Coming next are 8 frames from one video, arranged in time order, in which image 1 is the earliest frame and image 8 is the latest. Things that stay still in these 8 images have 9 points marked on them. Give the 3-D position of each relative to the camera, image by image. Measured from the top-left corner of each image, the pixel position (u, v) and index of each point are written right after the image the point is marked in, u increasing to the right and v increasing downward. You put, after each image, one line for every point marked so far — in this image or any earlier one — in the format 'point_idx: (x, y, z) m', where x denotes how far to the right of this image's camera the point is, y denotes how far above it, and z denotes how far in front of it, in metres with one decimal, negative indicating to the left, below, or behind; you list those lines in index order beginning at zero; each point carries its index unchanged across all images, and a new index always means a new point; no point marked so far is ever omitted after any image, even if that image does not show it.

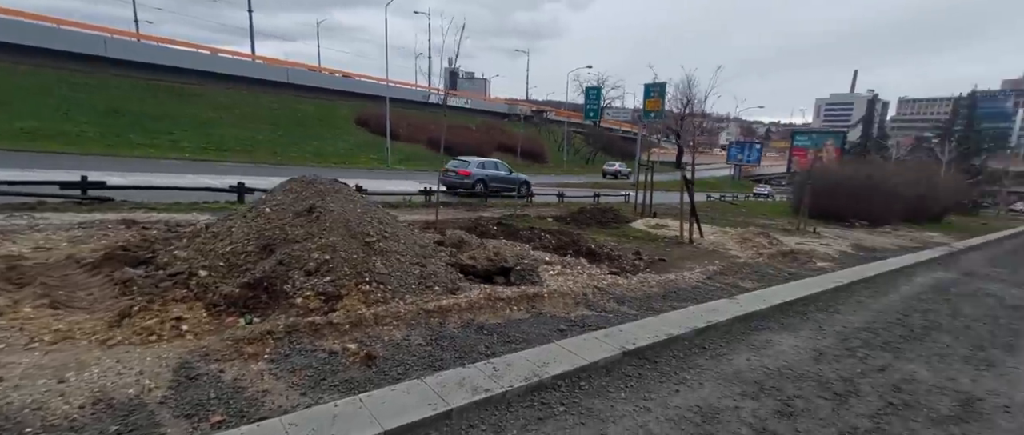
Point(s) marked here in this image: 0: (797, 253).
0: (+6.6, -0.8, +10.2) m
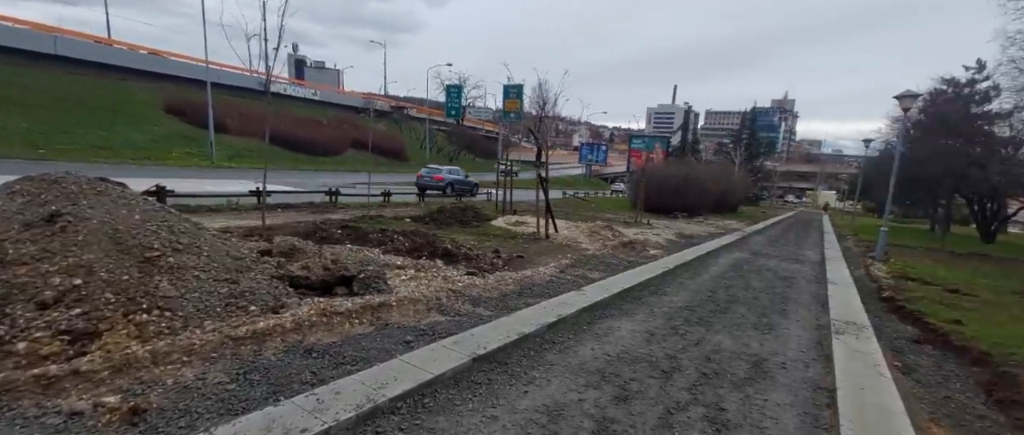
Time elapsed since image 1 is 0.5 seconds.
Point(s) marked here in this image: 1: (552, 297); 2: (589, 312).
0: (+3.2, -0.7, +11.5) m
1: (+0.5, -0.9, +5.3) m
2: (+0.9, -1.1, +5.1) m
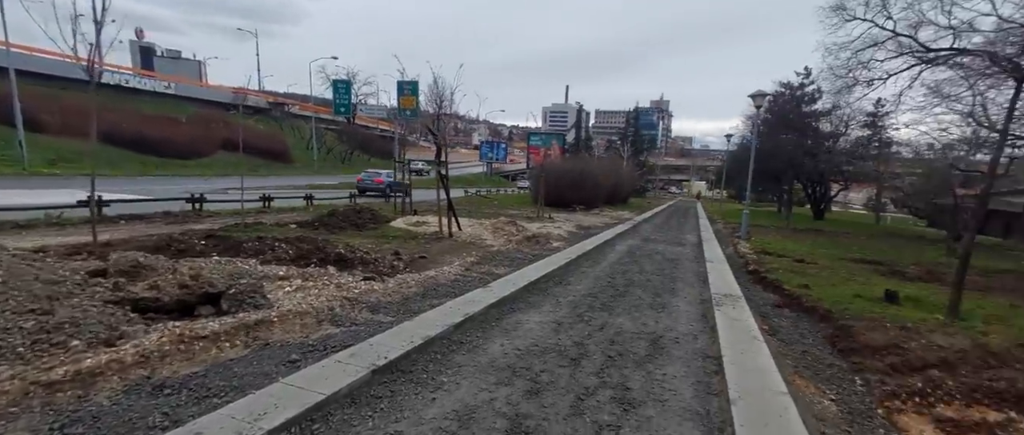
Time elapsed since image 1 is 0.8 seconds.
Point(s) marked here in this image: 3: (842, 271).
0: (+0.7, -0.5, +11.8) m
1: (-0.6, -0.9, +5.1) m
2: (-0.2, -1.0, +5.0) m
3: (+6.6, -1.1, +8.8) m
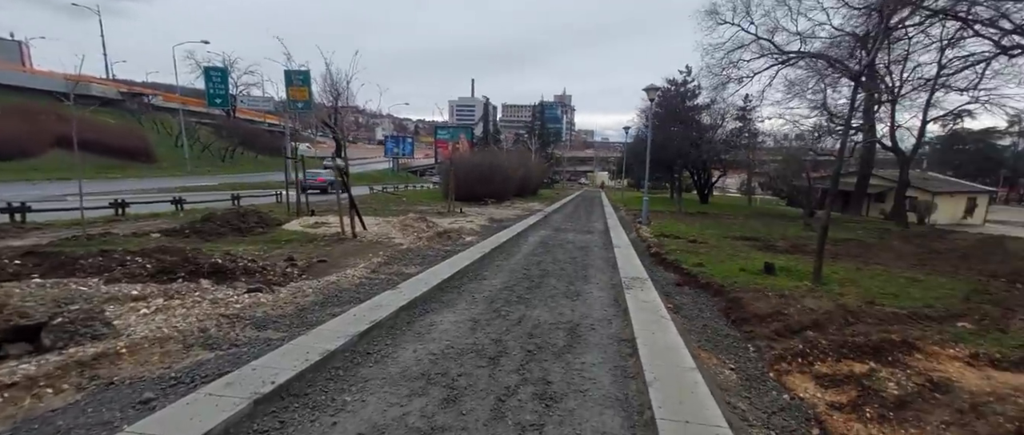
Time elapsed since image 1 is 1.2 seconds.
0: (-1.7, -0.4, +11.5) m
1: (-1.6, -0.9, +4.7) m
2: (-1.1, -1.0, +4.6) m
3: (+4.8, -0.7, +9.7) m
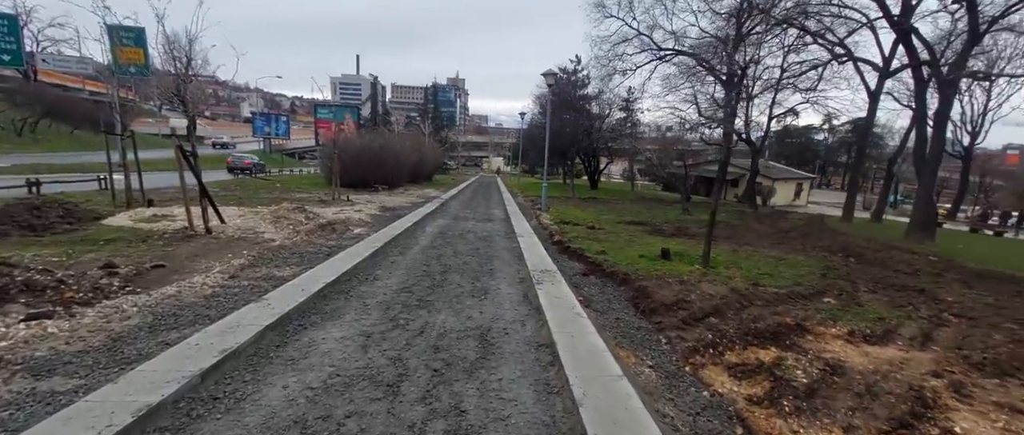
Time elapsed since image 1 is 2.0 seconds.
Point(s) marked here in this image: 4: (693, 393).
0: (-4.1, -0.2, +10.2) m
1: (-2.4, -0.8, +3.6) m
2: (-2.0, -0.9, +3.7) m
3: (+2.5, -0.4, +10.0) m
4: (+1.4, -1.4, +3.4) m
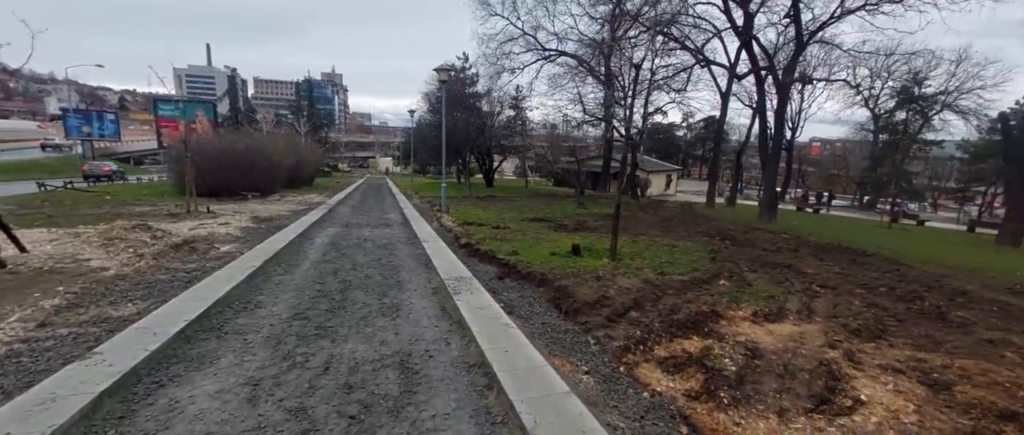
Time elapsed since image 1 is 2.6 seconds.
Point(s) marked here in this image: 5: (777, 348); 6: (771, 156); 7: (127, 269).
0: (-6.1, -0.5, +8.5) m
1: (-2.9, -1.0, +2.6) m
2: (-2.4, -1.1, +2.8) m
3: (+0.4, -0.3, +10.0) m
4: (+0.9, -1.3, +3.3) m
5: (+2.3, -1.1, +3.8) m
6: (+11.1, +2.6, +18.9) m
7: (-5.5, -0.6, +6.5) m
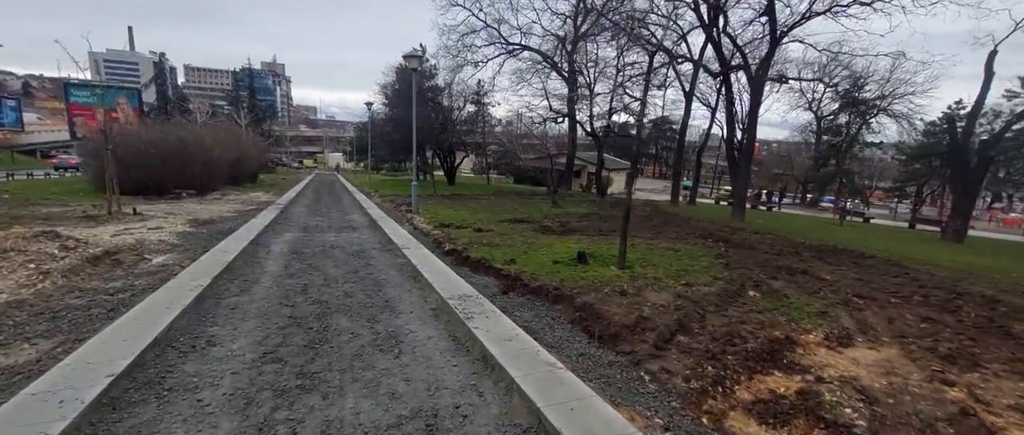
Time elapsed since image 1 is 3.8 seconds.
0: (-6.2, -0.5, +7.0) m
1: (-2.4, -1.1, +1.4) m
2: (-1.9, -1.2, +1.6) m
3: (+0.1, -0.4, +9.1) m
4: (+1.3, -1.4, +2.5) m
5: (+2.7, -1.2, +3.2) m
6: (+9.8, +2.7, +19.0) m
7: (-5.4, -0.7, +5.1) m
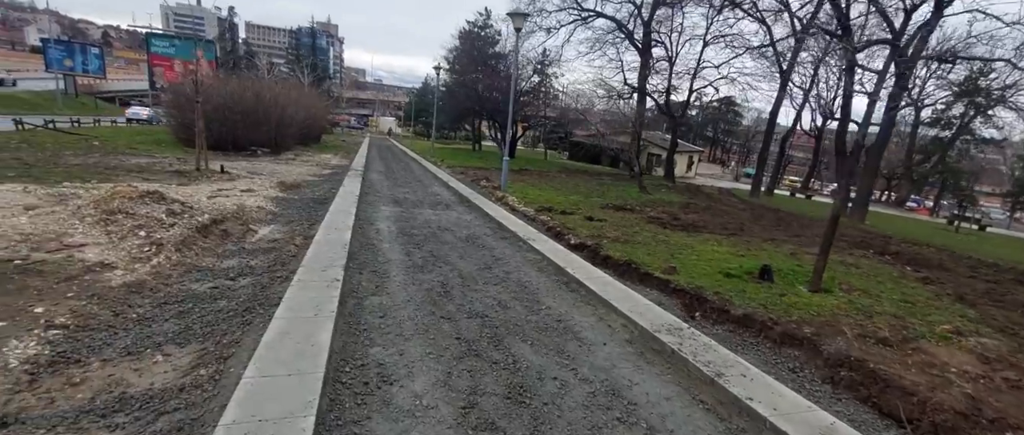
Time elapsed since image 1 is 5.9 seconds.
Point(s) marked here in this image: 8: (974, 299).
0: (-4.0, -0.1, +6.2) m
1: (-0.7, -1.3, +0.3) m
2: (-0.3, -1.3, +0.5) m
3: (+2.5, -0.3, +7.7) m
4: (+3.0, -1.8, +1.2) m
5: (+4.4, -1.6, +1.7) m
6: (+13.2, +2.6, +16.6) m
7: (-3.3, -0.4, +4.2) m
8: (+6.0, -1.1, +5.7) m
